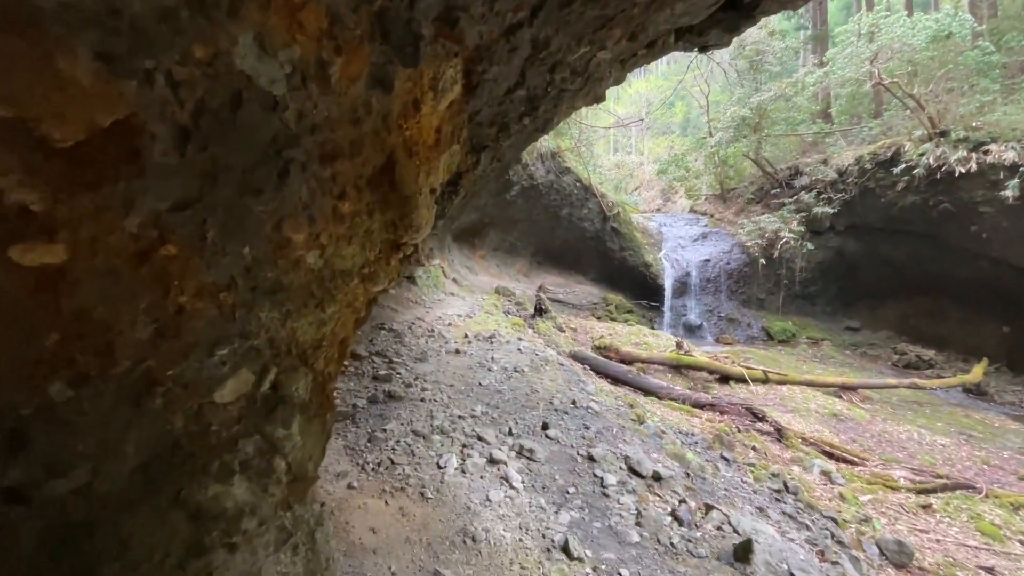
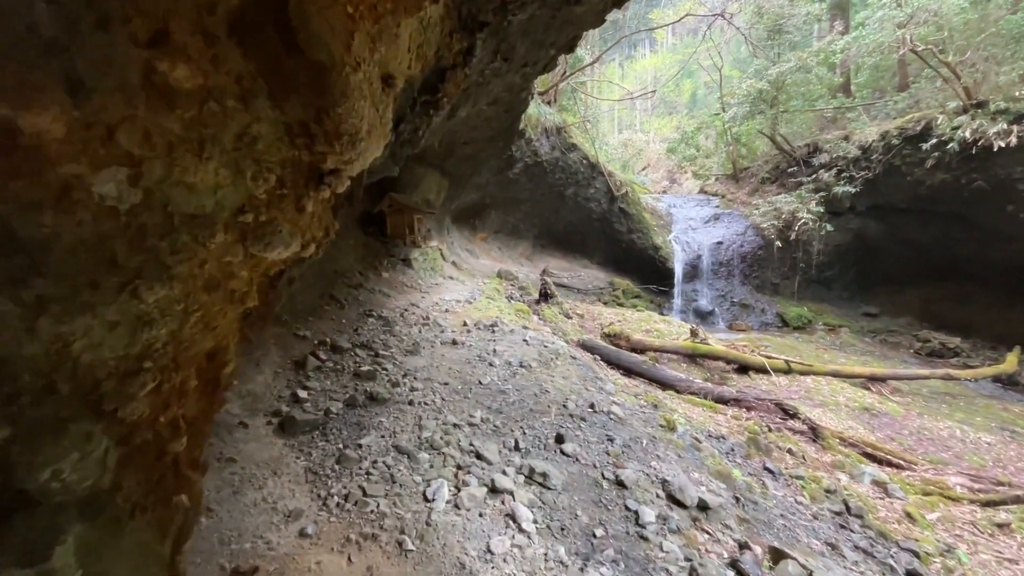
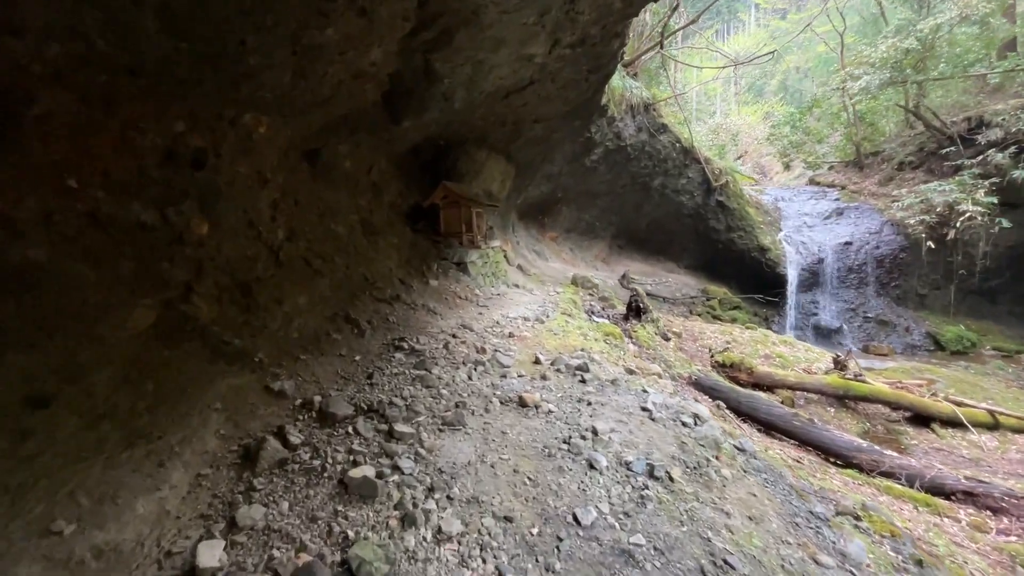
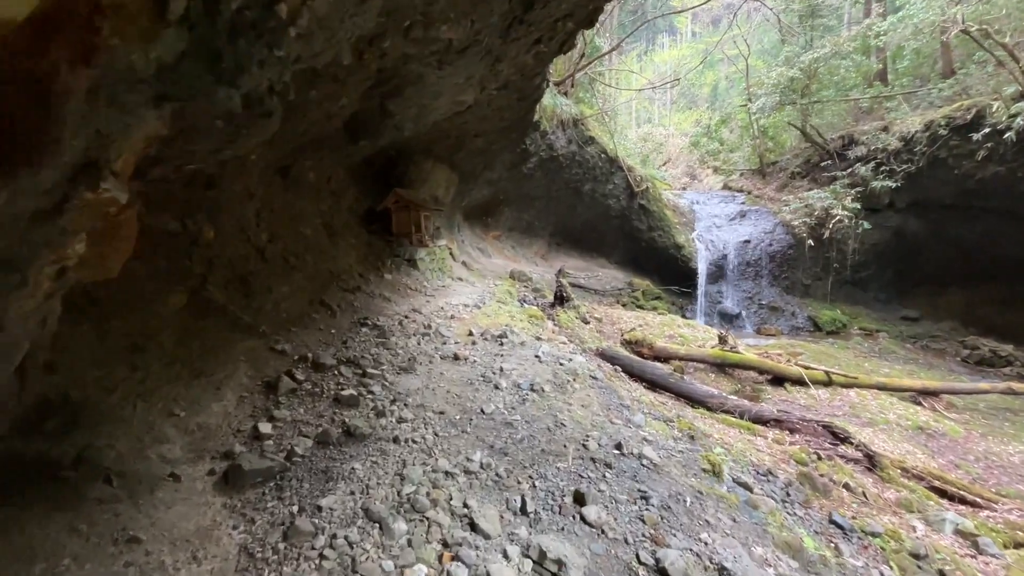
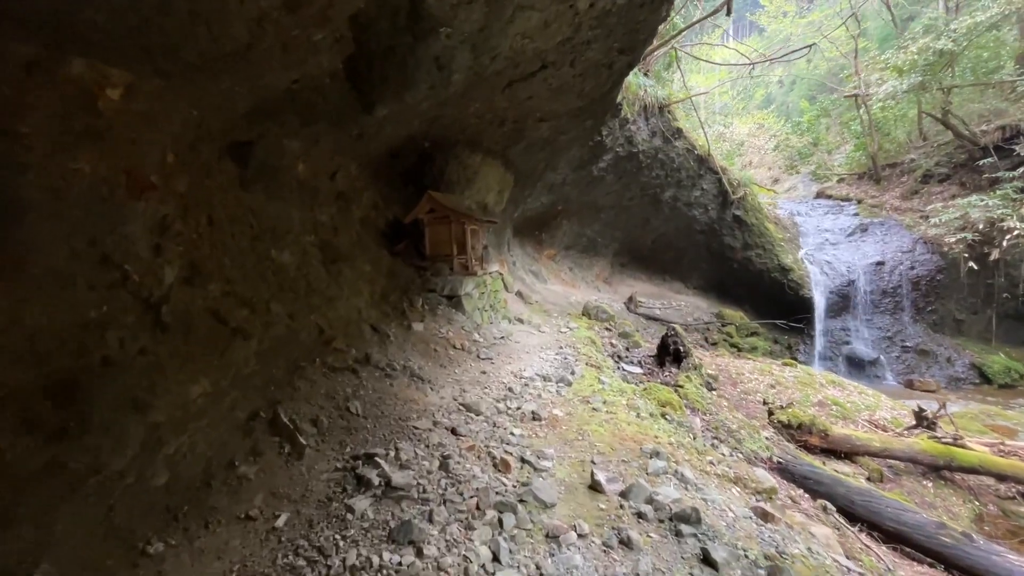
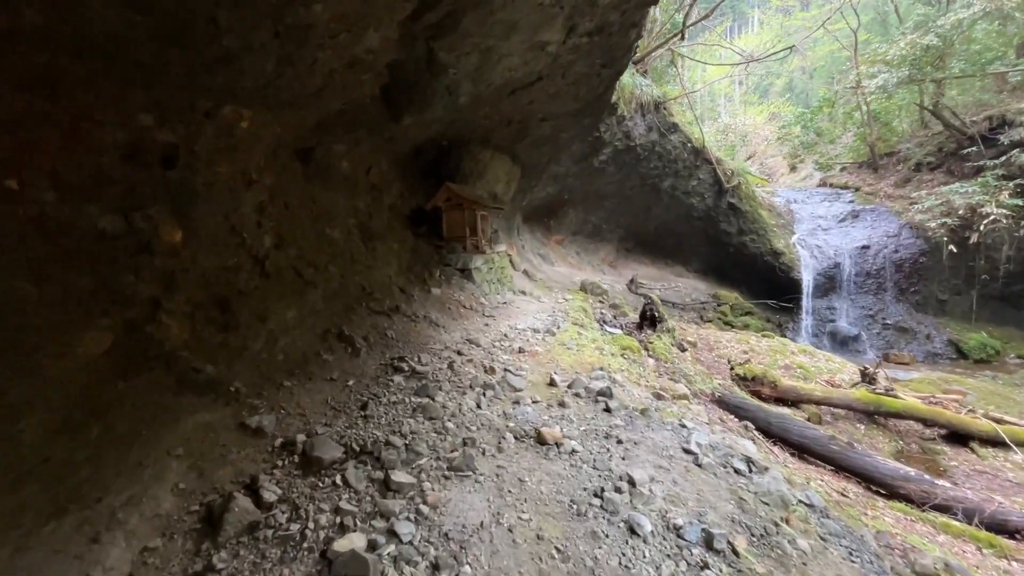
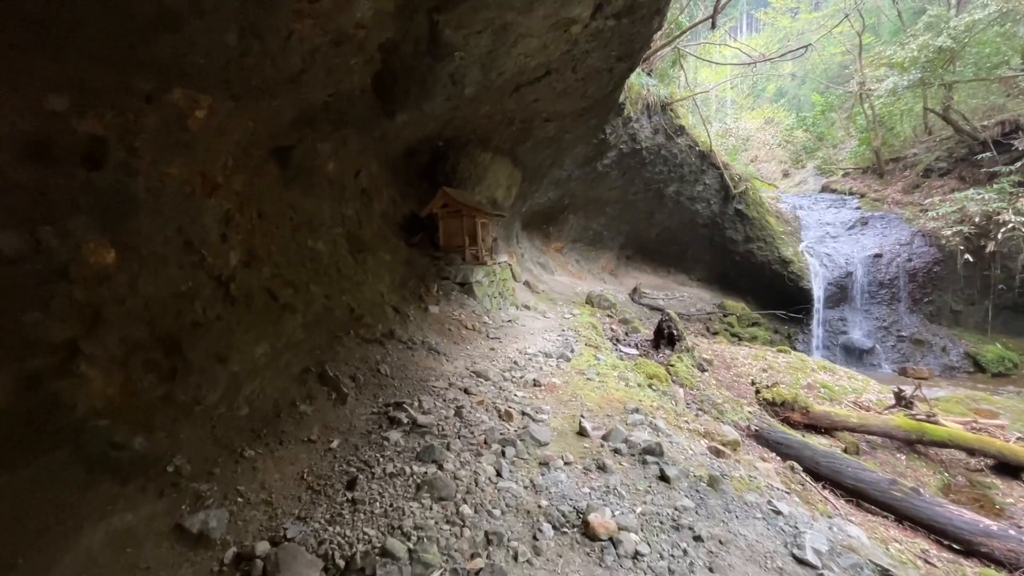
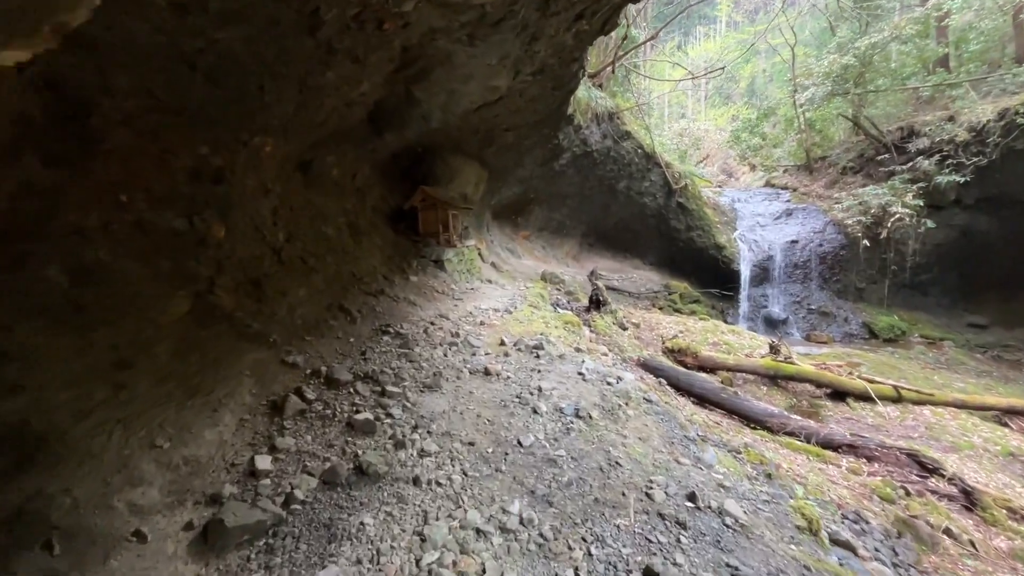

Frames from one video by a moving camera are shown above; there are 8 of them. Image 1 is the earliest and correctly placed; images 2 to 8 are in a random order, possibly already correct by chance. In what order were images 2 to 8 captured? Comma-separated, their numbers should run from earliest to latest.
2, 4, 8, 3, 6, 7, 5
